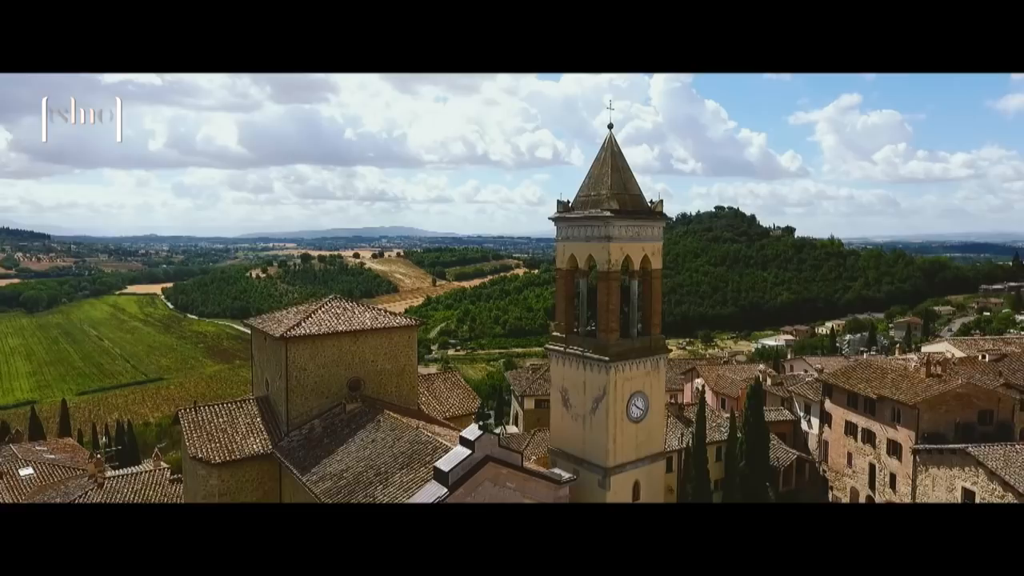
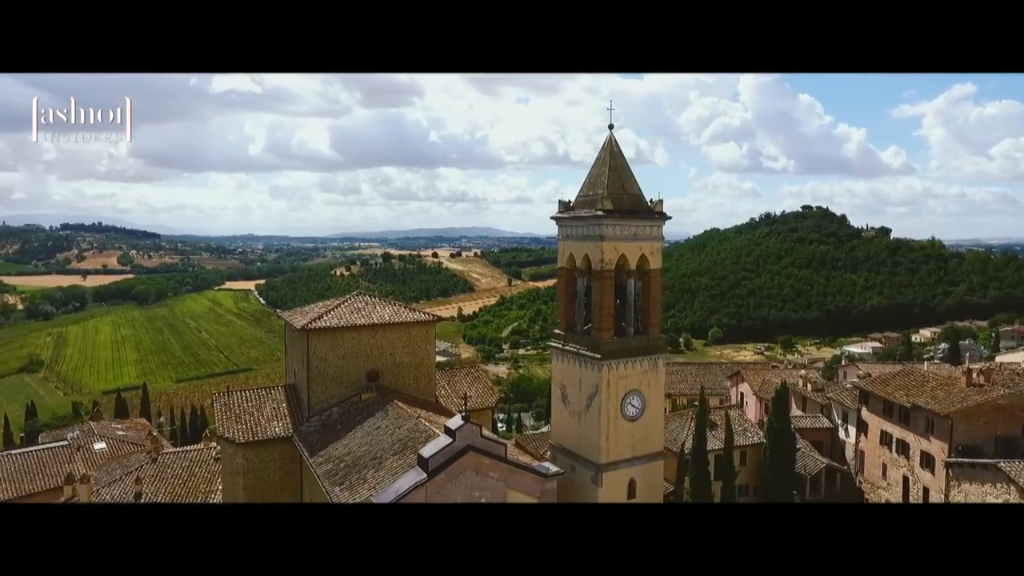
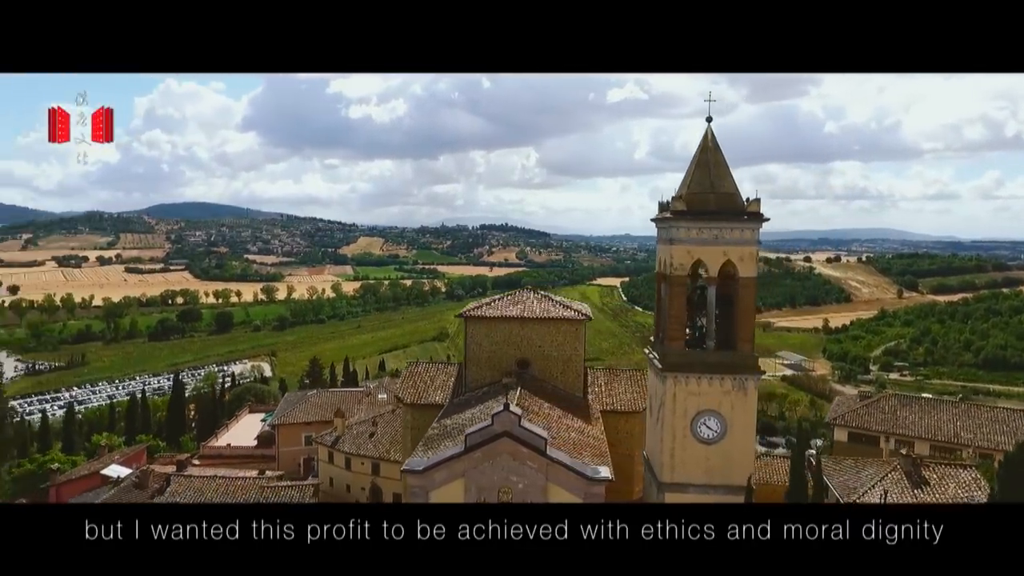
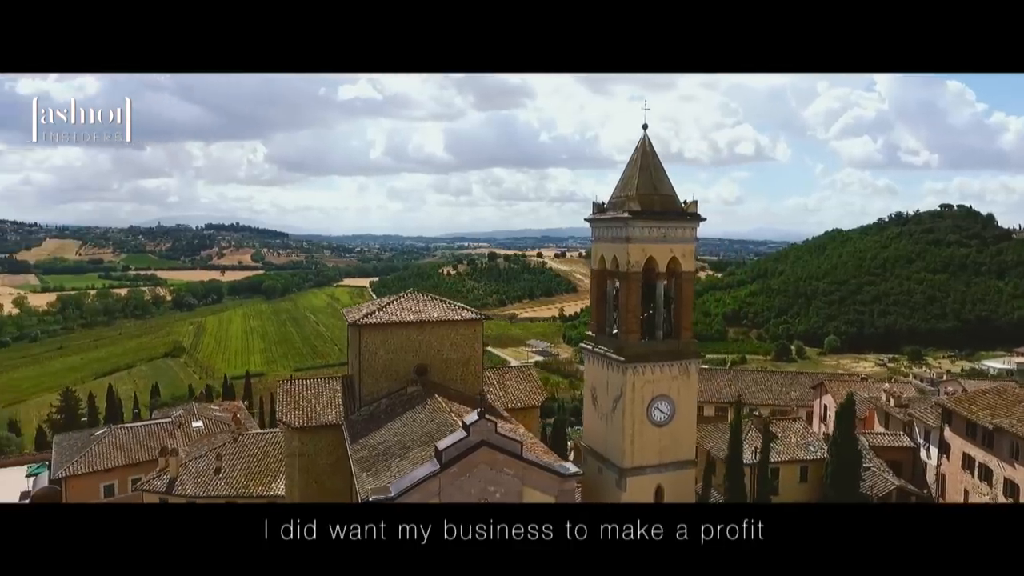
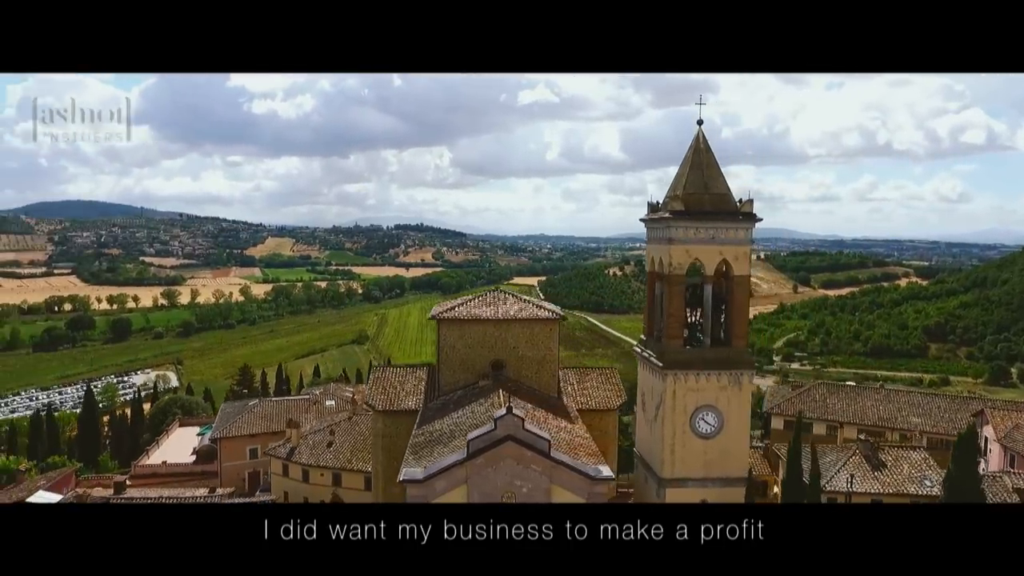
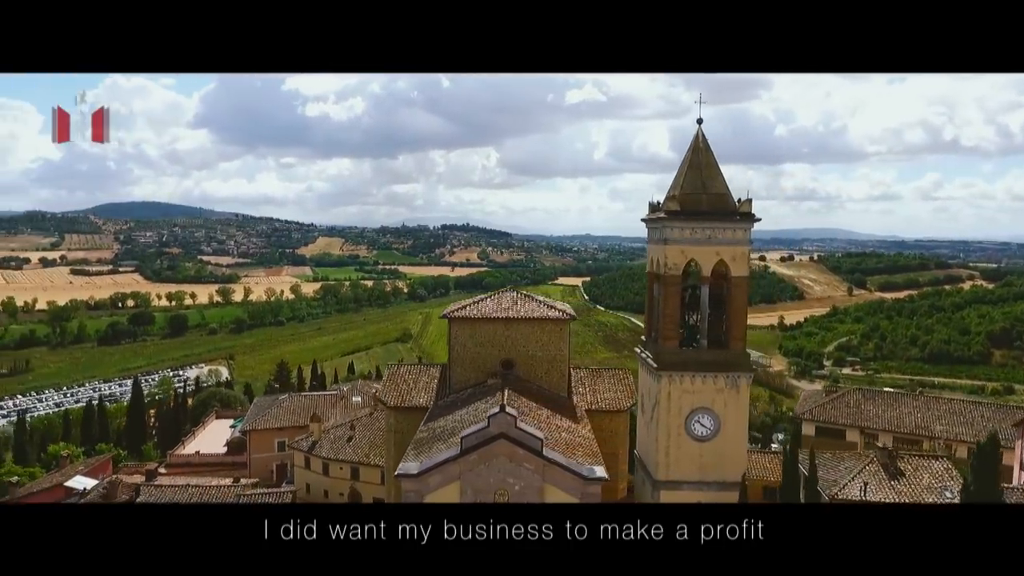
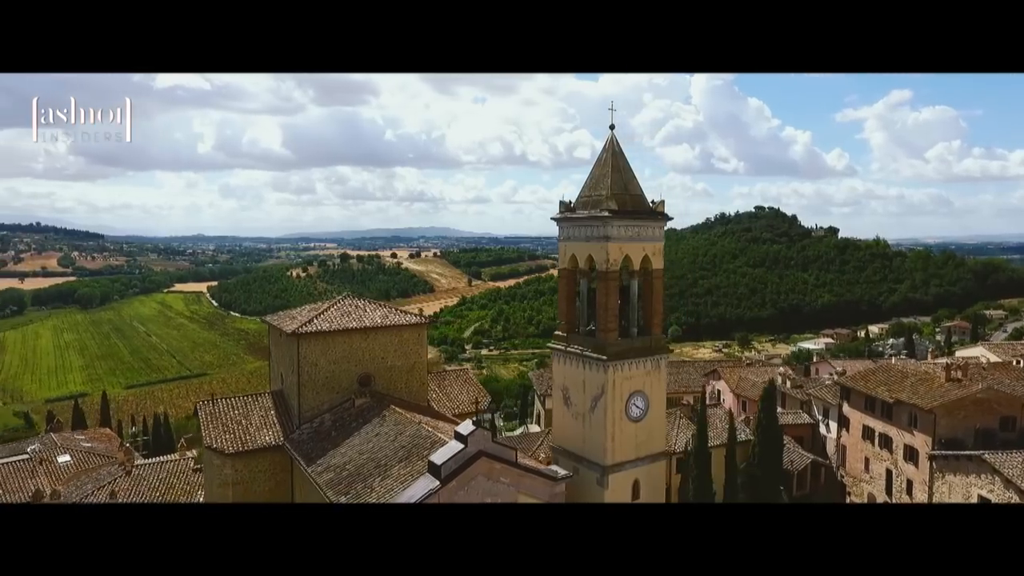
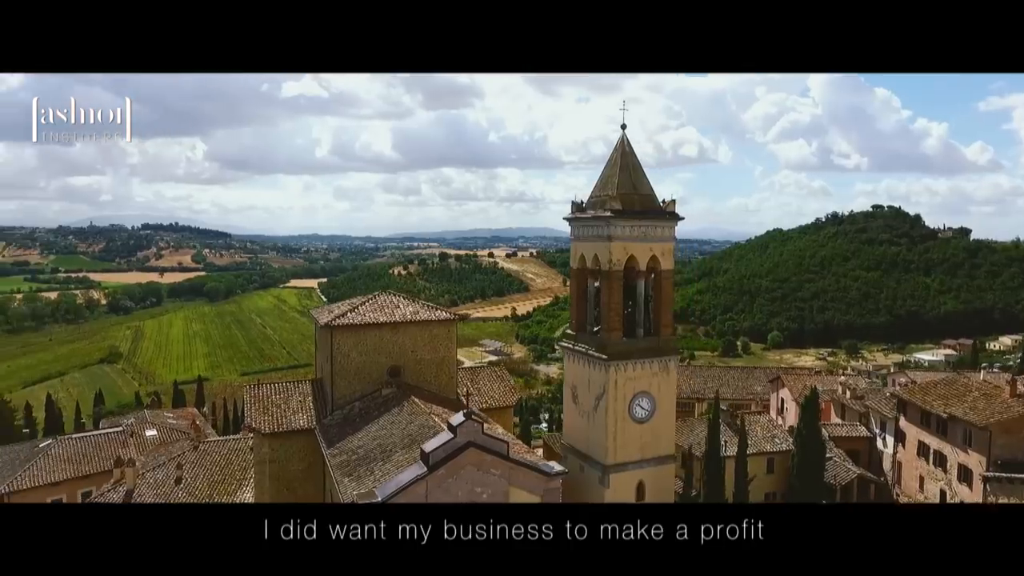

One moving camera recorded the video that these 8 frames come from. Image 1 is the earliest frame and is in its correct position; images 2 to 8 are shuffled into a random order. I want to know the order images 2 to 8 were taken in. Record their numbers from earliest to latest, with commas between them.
7, 2, 8, 4, 5, 6, 3
